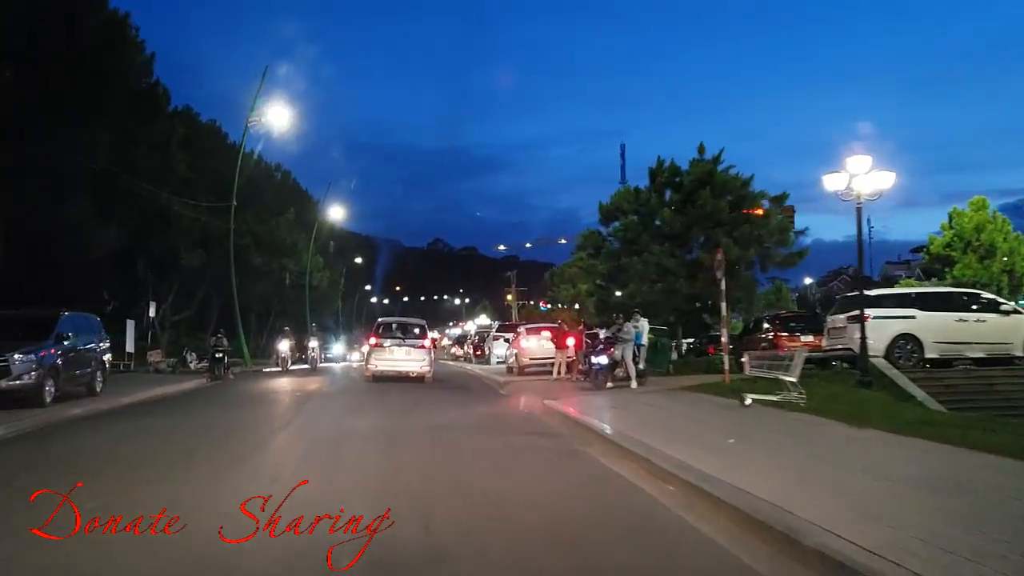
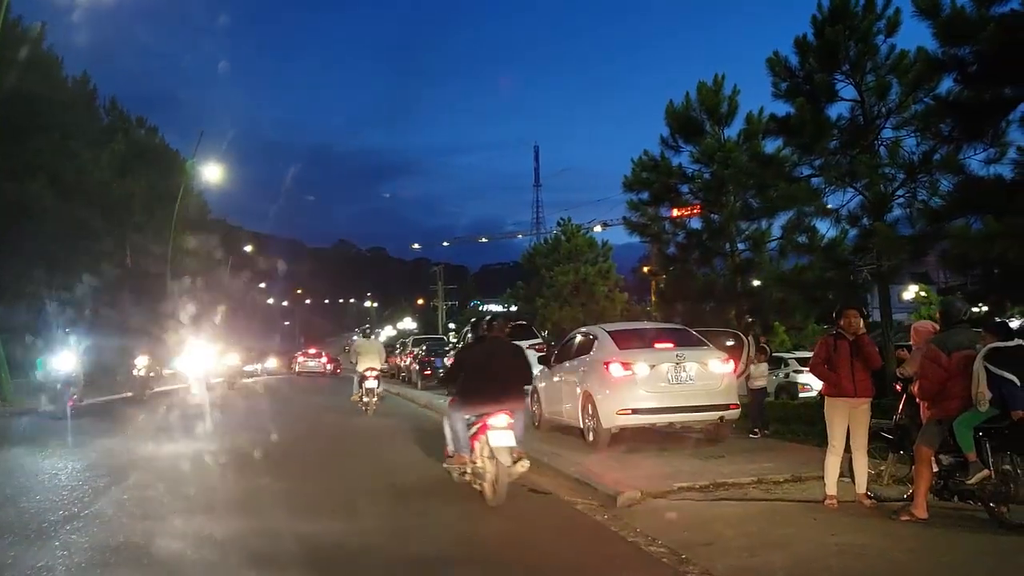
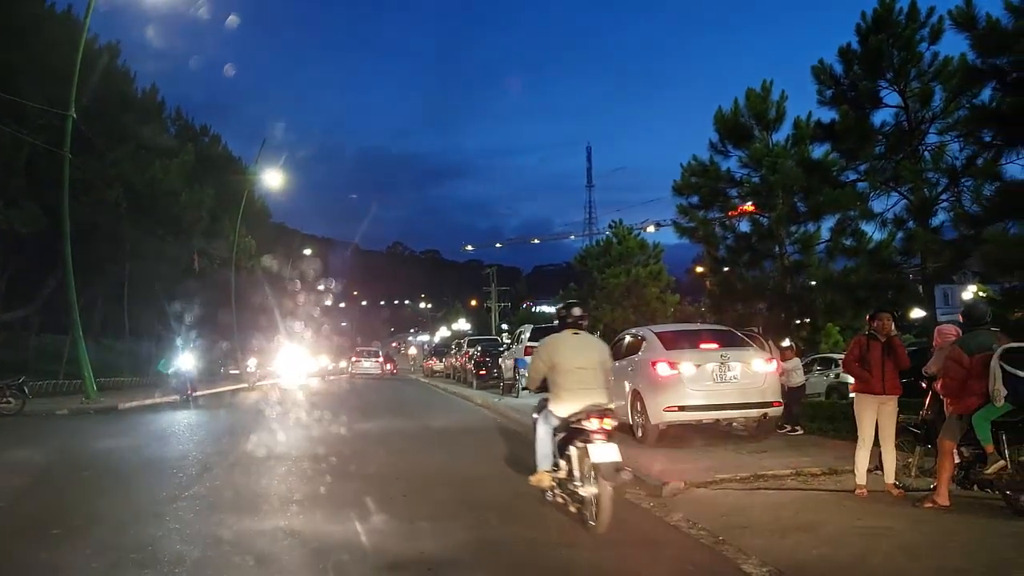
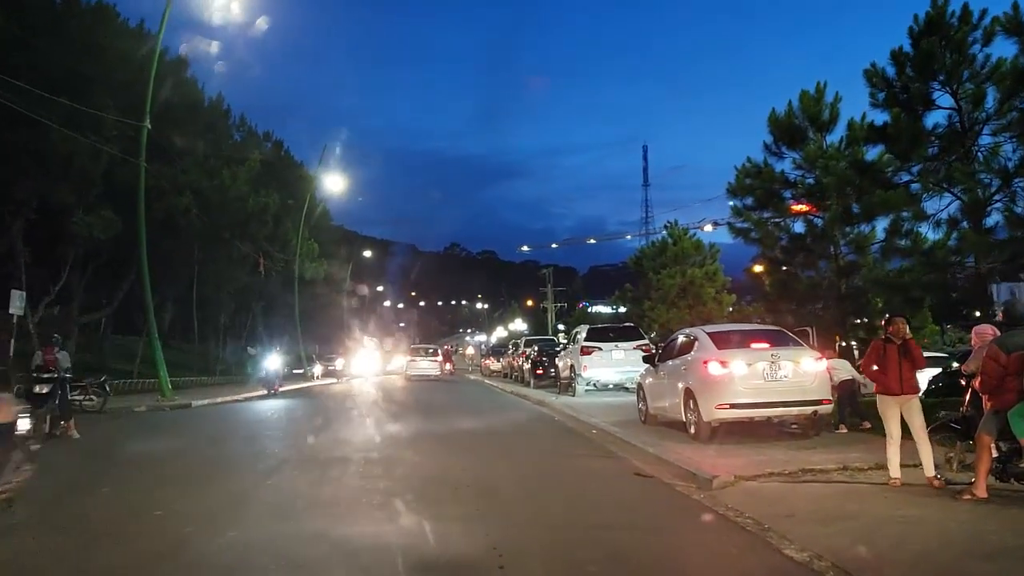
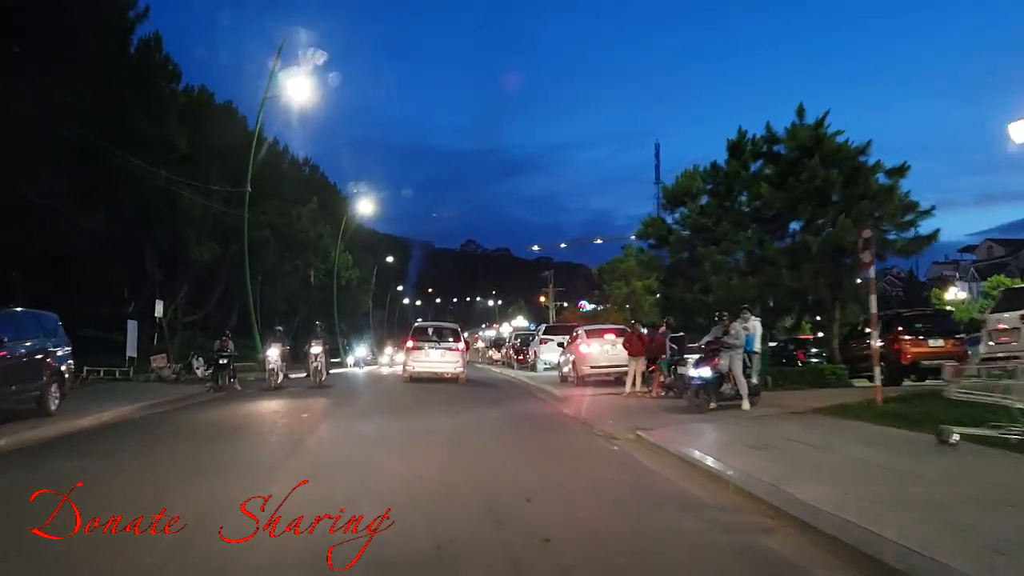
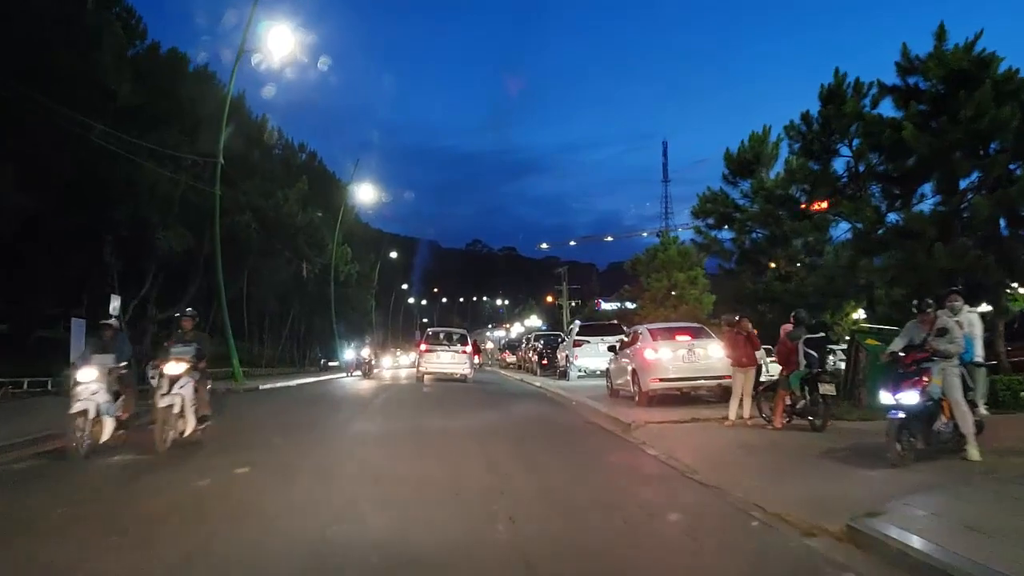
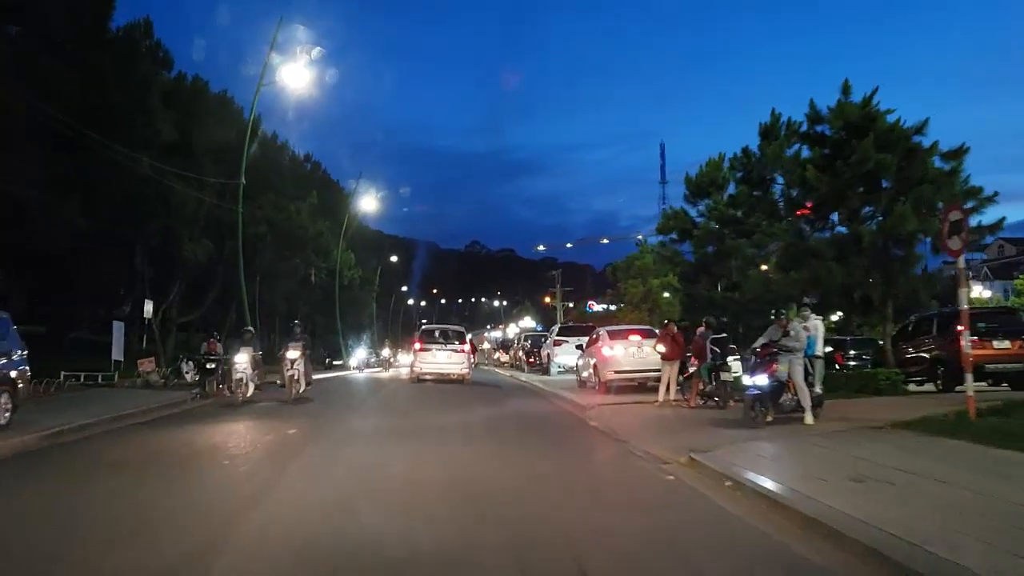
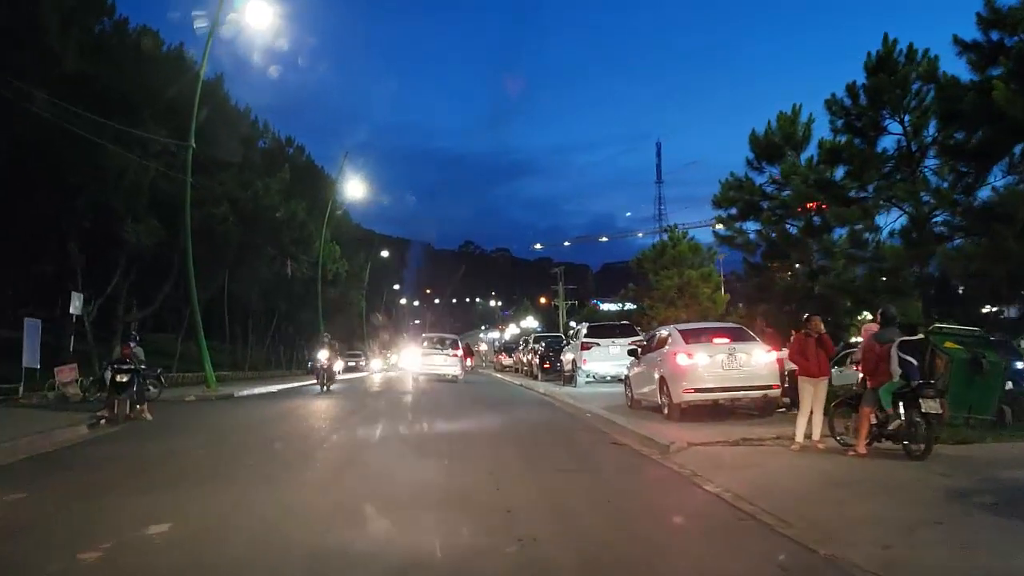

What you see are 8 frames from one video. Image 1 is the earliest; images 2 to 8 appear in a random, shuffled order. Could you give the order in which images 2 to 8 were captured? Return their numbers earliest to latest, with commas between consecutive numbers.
5, 7, 6, 8, 4, 3, 2
